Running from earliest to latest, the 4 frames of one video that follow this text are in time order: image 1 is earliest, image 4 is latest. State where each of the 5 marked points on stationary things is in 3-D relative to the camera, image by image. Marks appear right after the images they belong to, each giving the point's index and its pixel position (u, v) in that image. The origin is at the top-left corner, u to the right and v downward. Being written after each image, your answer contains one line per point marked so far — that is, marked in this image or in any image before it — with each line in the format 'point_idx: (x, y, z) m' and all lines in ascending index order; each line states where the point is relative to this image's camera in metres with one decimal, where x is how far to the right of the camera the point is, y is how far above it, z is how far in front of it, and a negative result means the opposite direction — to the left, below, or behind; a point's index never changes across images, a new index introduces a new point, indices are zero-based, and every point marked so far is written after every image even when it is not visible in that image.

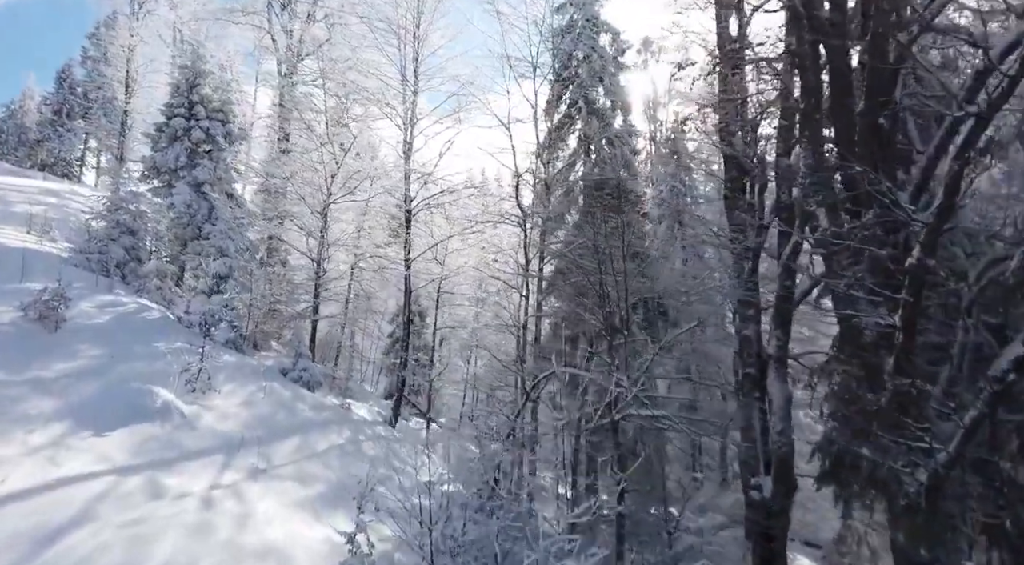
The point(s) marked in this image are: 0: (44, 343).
0: (-5.7, -0.8, +8.0) m
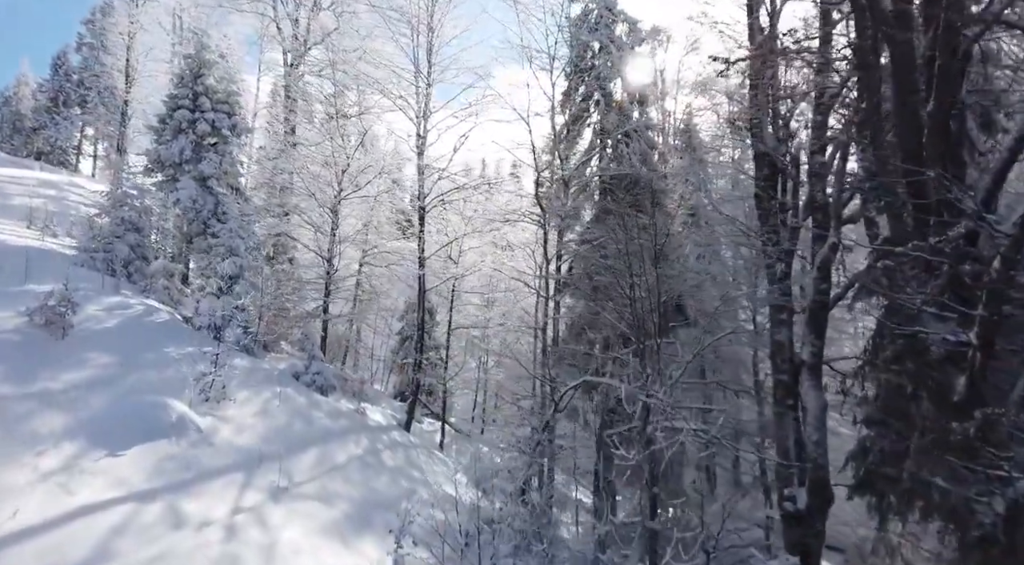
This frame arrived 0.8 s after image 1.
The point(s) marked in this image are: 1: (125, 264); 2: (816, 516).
0: (-5.4, -0.8, +7.6) m
1: (-7.1, +0.3, +11.8) m
2: (+4.1, -3.1, +8.6) m
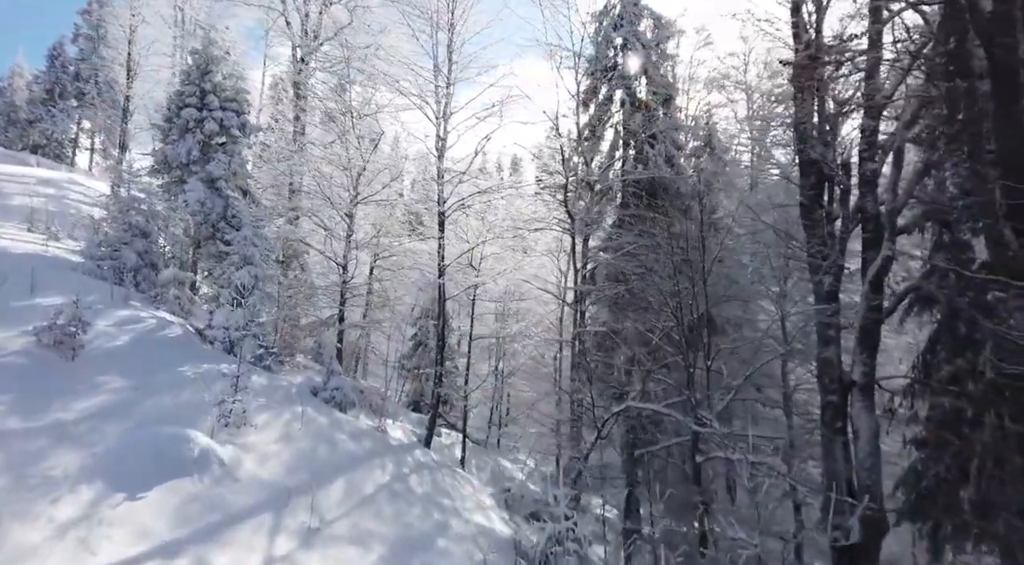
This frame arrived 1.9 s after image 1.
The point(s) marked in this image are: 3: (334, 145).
0: (-4.9, -1.0, +7.0) m
1: (-6.6, +0.2, +11.2) m
2: (+4.5, -3.4, +8.2) m
3: (-3.8, +2.9, +13.7) m
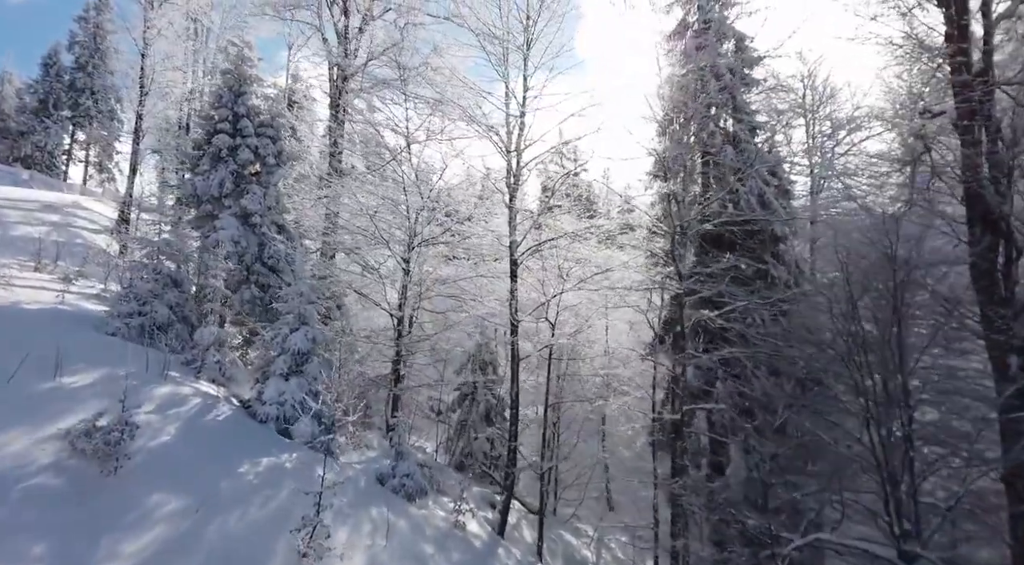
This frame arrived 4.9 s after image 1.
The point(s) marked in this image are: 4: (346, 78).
0: (-3.4, -1.8, +5.3) m
1: (-5.1, -0.7, +9.6) m
2: (+6.0, -4.3, +6.6) m
3: (-2.4, +2.0, +12.1) m
4: (-3.7, +4.6, +14.3) m
